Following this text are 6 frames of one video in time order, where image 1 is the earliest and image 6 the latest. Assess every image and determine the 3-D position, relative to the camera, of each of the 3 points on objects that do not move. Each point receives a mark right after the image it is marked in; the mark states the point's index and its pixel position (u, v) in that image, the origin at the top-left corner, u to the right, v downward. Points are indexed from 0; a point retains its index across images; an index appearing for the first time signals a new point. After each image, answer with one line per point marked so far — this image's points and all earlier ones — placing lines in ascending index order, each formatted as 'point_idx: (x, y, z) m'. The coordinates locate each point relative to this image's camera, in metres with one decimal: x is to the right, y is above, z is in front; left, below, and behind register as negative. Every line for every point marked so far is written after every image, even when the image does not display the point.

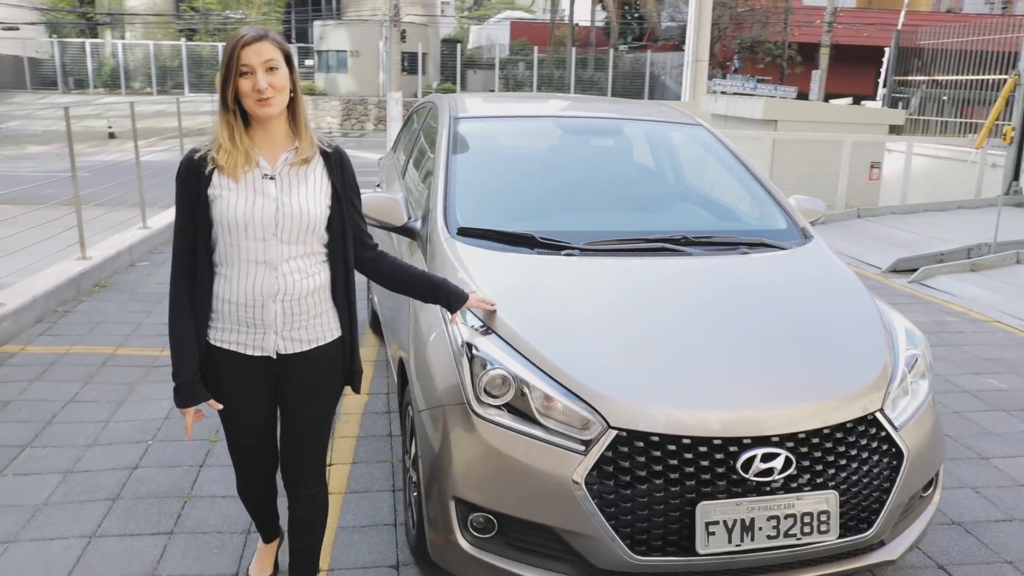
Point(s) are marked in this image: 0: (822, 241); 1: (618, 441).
0: (+1.2, +0.2, +3.2) m
1: (+0.3, -0.4, +2.1) m
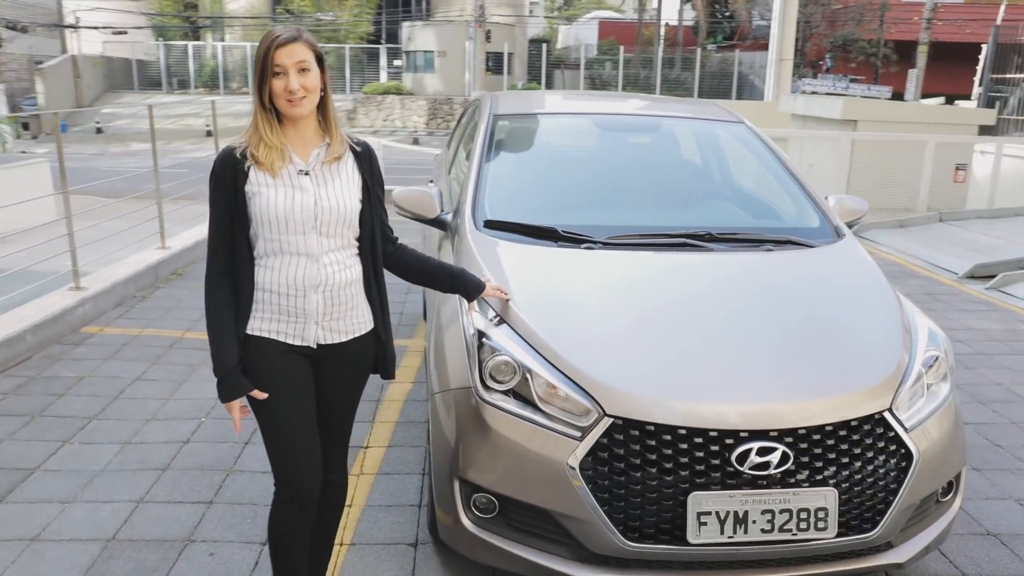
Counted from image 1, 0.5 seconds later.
0: (+1.3, +0.2, +3.1) m
1: (+0.3, -0.4, +2.2) m
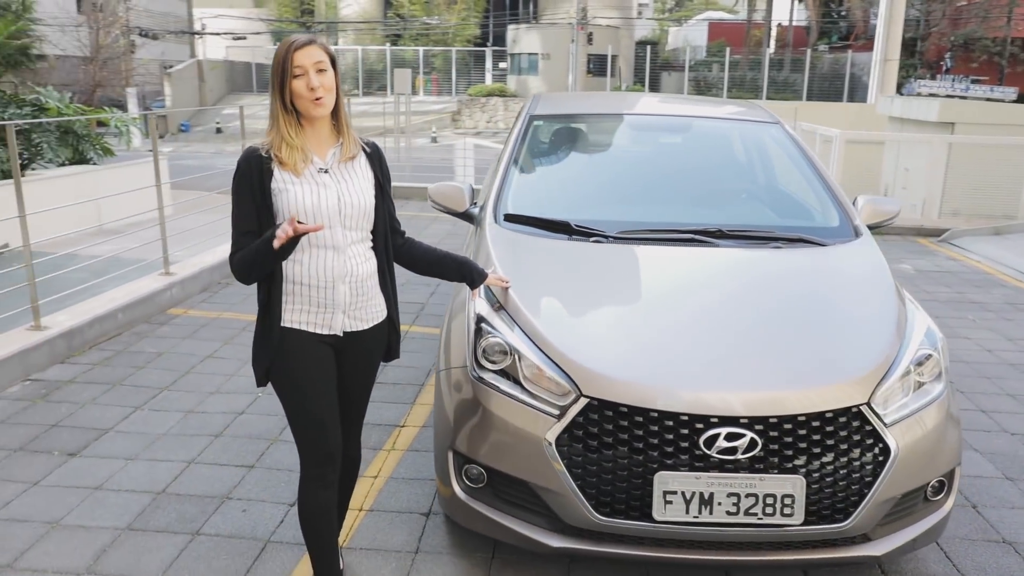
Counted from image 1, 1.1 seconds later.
0: (+1.3, +0.2, +3.1) m
1: (+0.2, -0.3, +2.3) m
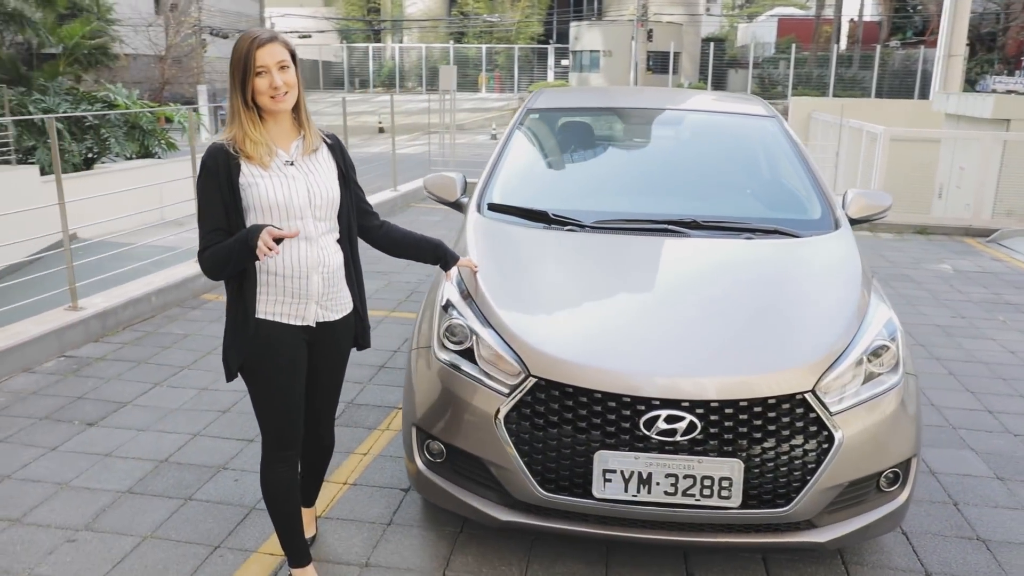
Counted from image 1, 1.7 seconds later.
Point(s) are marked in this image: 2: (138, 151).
0: (+1.3, +0.2, +3.1) m
1: (+0.1, -0.3, +2.4) m
2: (-5.6, +2.0, +12.5) m
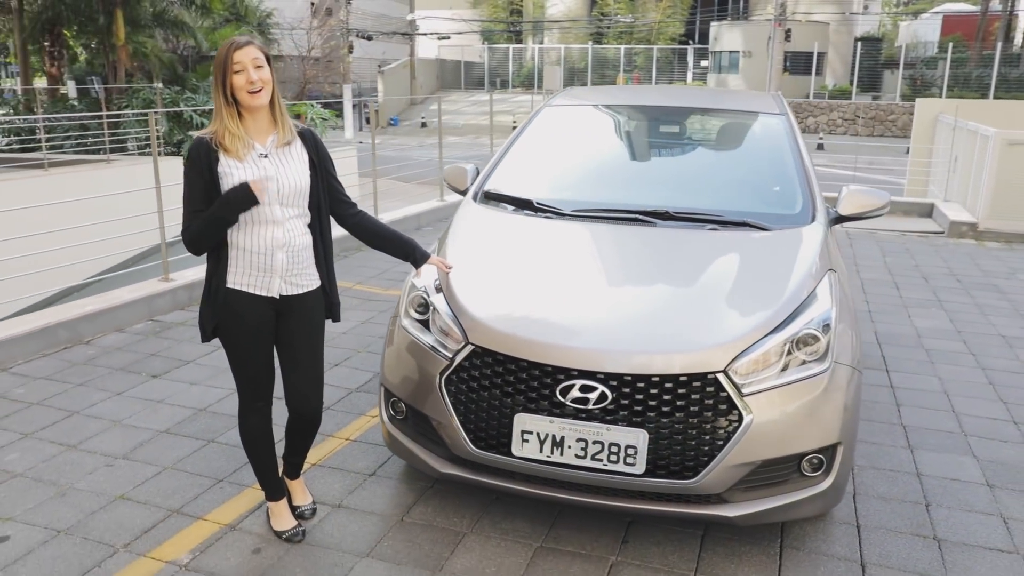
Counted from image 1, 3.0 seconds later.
0: (+1.2, +0.2, +3.2) m
1: (-0.1, -0.2, +2.7) m
2: (-3.9, +2.3, +13.5) m
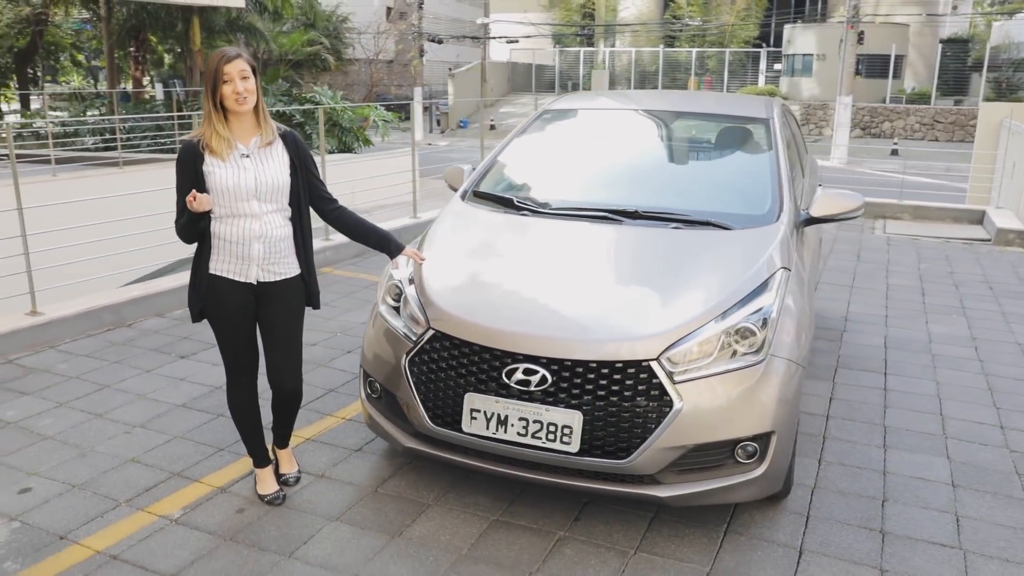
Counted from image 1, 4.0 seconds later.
0: (+1.1, +0.2, +3.3) m
1: (-0.3, -0.2, +2.9) m
2: (-3.0, +2.4, +14.1) m
